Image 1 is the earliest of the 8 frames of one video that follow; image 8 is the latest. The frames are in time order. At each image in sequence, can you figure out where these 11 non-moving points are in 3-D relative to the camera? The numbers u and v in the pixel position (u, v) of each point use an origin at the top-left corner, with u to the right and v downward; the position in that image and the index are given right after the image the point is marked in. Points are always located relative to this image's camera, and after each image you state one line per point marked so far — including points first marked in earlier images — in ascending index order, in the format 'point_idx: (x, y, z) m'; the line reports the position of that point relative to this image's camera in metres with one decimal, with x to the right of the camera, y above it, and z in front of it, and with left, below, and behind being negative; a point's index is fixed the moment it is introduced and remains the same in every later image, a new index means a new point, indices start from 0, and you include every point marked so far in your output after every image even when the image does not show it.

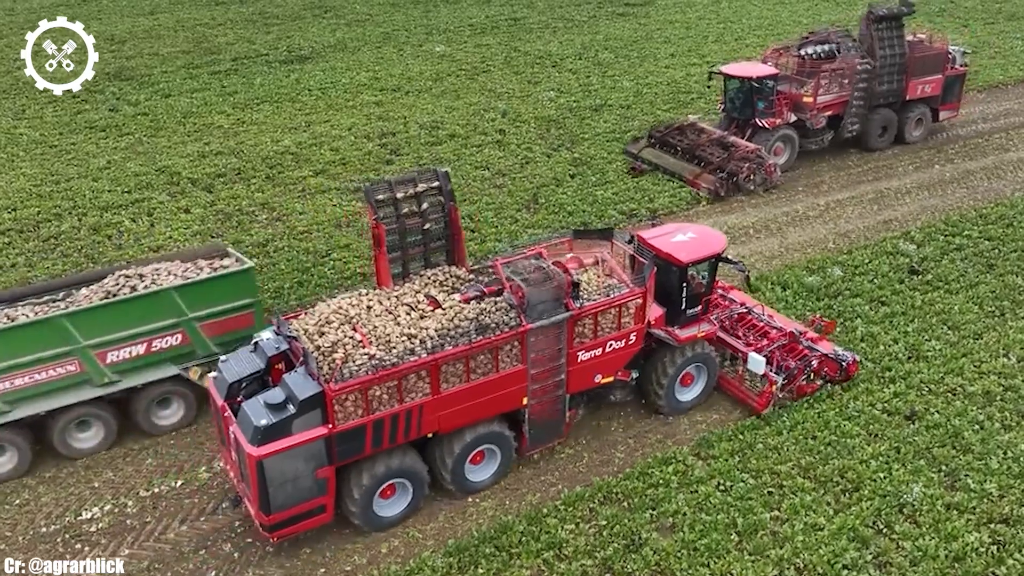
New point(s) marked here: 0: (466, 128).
0: (-0.9, +2.9, +18.1) m
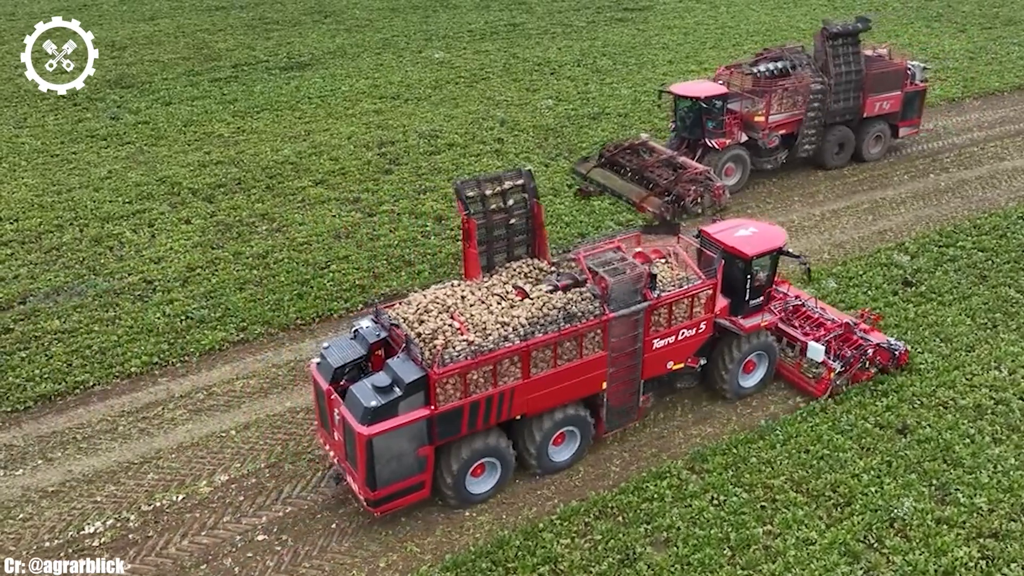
0: (-0.9, +2.8, +18.2) m
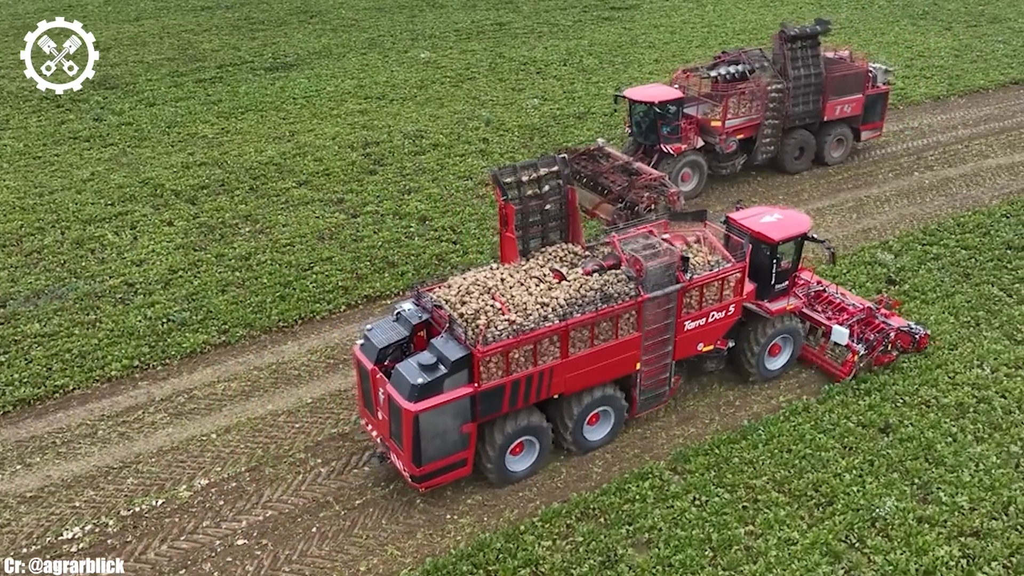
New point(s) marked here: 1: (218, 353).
0: (-1.2, +2.8, +18.2) m
1: (-3.4, -0.8, +11.5) m
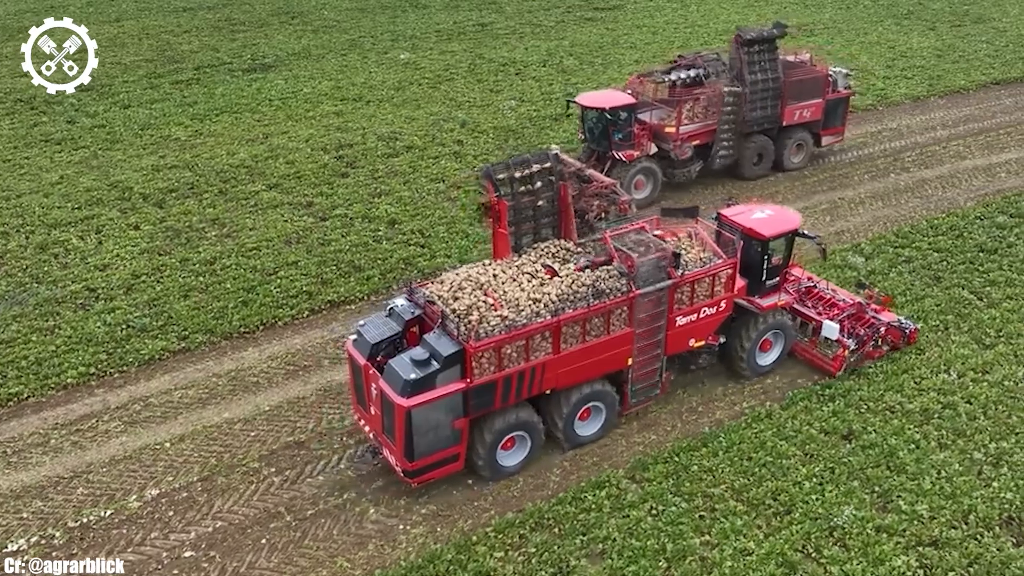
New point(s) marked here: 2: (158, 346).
0: (-1.6, +2.7, +18.0) m
1: (-3.9, -0.8, +11.3) m
2: (-4.1, -0.7, +11.4) m
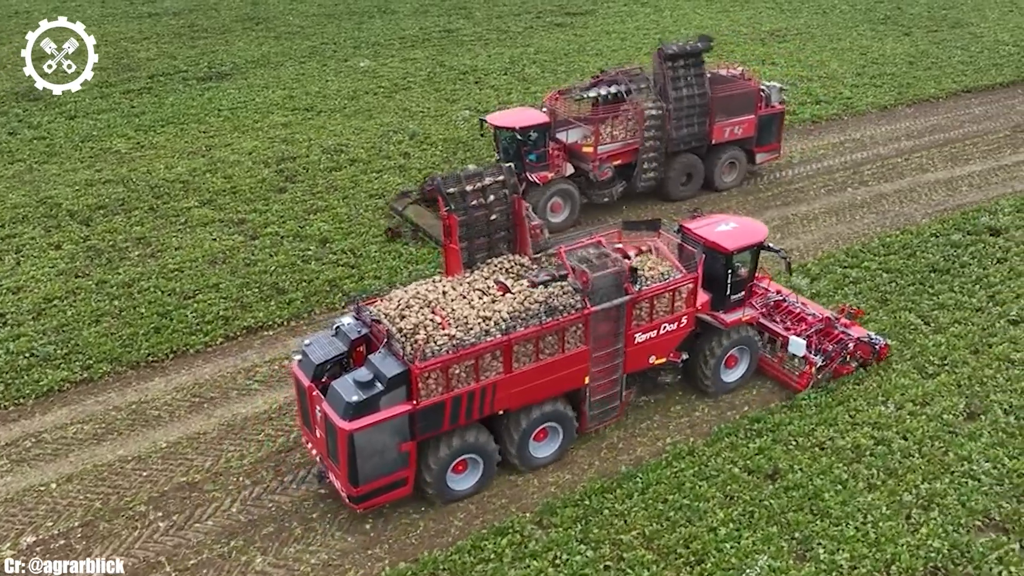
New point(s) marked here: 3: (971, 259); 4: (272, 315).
0: (-2.5, +2.4, +17.5) m
1: (-4.8, -1.1, +10.8) m
2: (-5.0, -1.0, +10.9) m
3: (+6.3, +0.4, +13.5) m
4: (-3.0, -0.3, +12.1) m
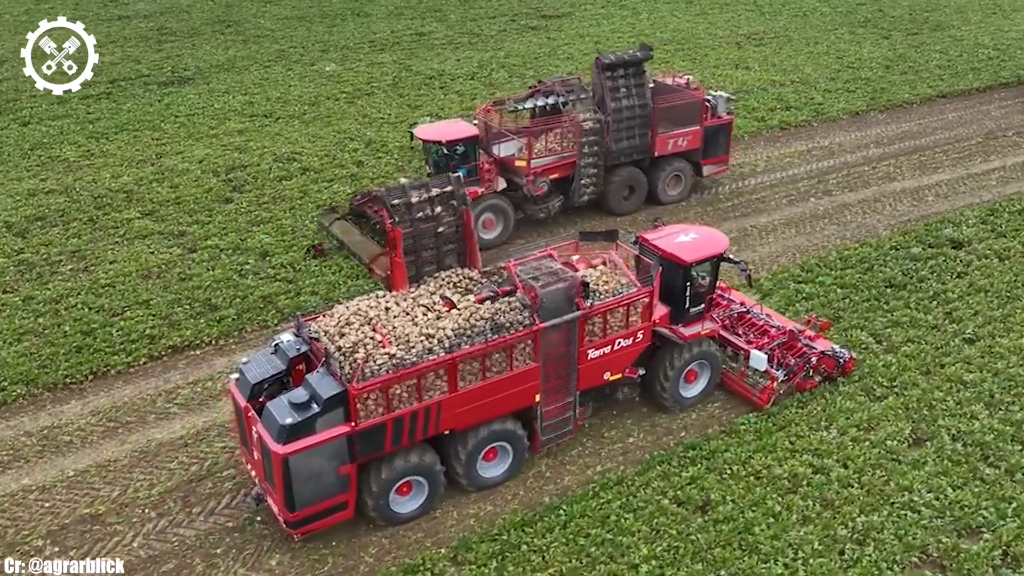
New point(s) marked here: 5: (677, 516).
0: (-3.3, +2.2, +17.1) m
1: (-5.5, -1.3, +10.4) m
2: (-5.8, -1.2, +10.5) m
3: (+5.5, +0.2, +13.1) m
4: (-3.7, -0.5, +11.7) m
5: (+1.5, -2.0, +8.7) m
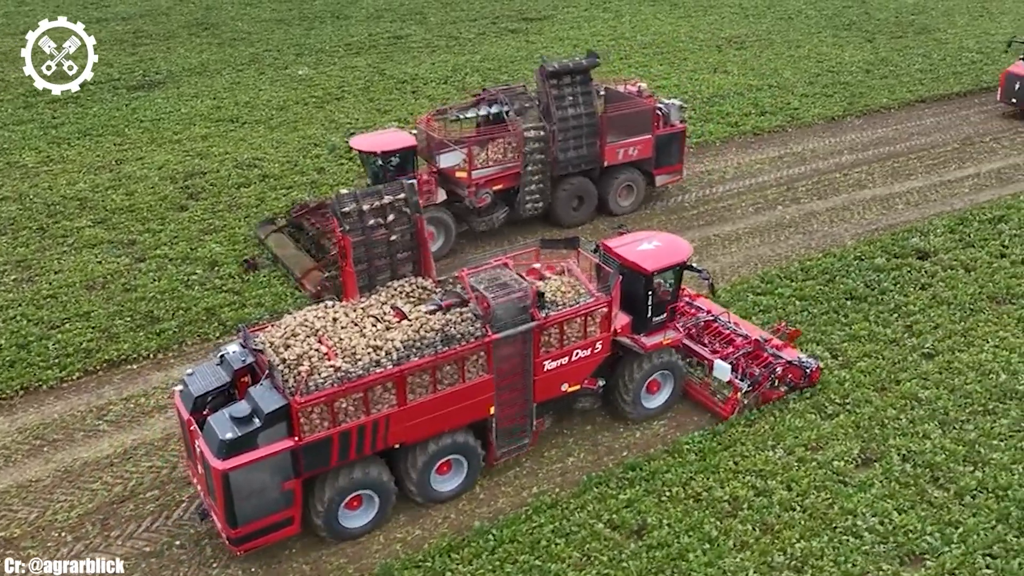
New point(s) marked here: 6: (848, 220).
0: (-3.9, +2.1, +16.8) m
1: (-6.1, -1.5, +10.1) m
2: (-6.4, -1.3, +10.2) m
3: (+4.9, 0.0, +12.8) m
4: (-4.3, -0.7, +11.4) m
5: (+0.8, -2.2, +8.4) m
6: (+5.1, +1.0, +15.0) m
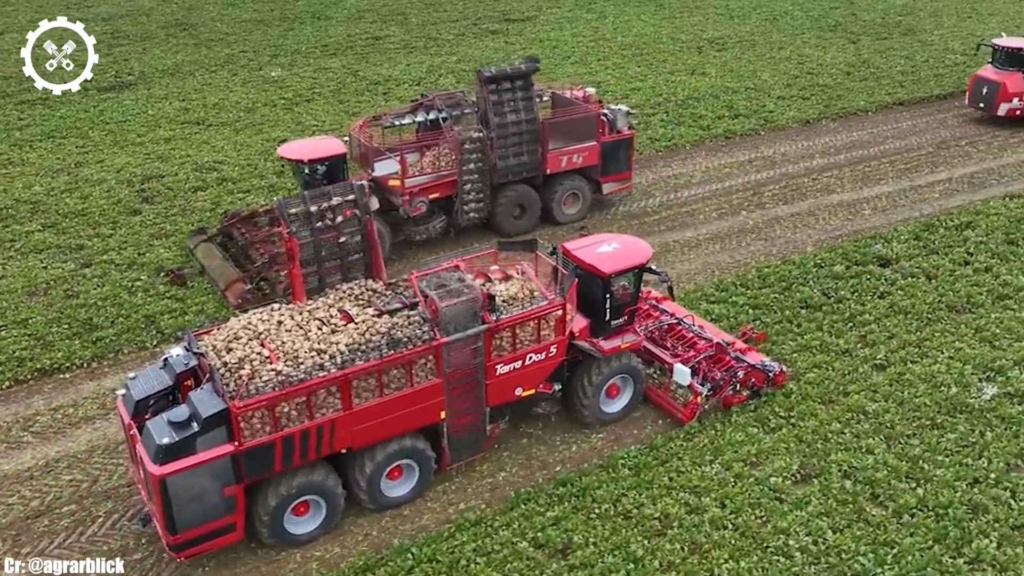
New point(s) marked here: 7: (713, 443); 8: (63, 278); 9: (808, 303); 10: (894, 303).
0: (-4.5, +2.0, +16.5) m
1: (-6.8, -1.6, +9.9) m
2: (-7.0, -1.4, +10.0) m
3: (+4.3, -0.1, +12.5) m
4: (-5.0, -0.8, +11.1) m
5: (+0.2, -2.3, +8.2) m
6: (+4.5, +0.9, +14.7) m
7: (+2.0, -1.5, +9.7) m
8: (-5.9, +0.1, +12.9) m
9: (+3.7, -0.2, +12.3) m
10: (+4.8, -0.2, +12.2) m
